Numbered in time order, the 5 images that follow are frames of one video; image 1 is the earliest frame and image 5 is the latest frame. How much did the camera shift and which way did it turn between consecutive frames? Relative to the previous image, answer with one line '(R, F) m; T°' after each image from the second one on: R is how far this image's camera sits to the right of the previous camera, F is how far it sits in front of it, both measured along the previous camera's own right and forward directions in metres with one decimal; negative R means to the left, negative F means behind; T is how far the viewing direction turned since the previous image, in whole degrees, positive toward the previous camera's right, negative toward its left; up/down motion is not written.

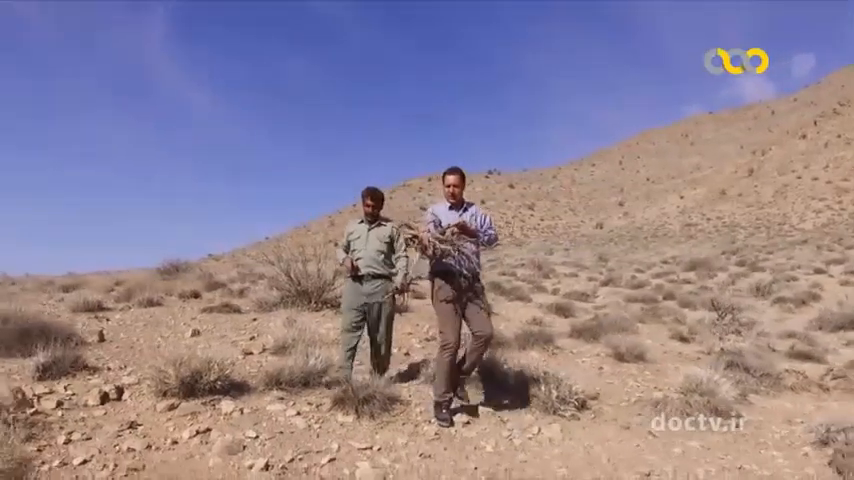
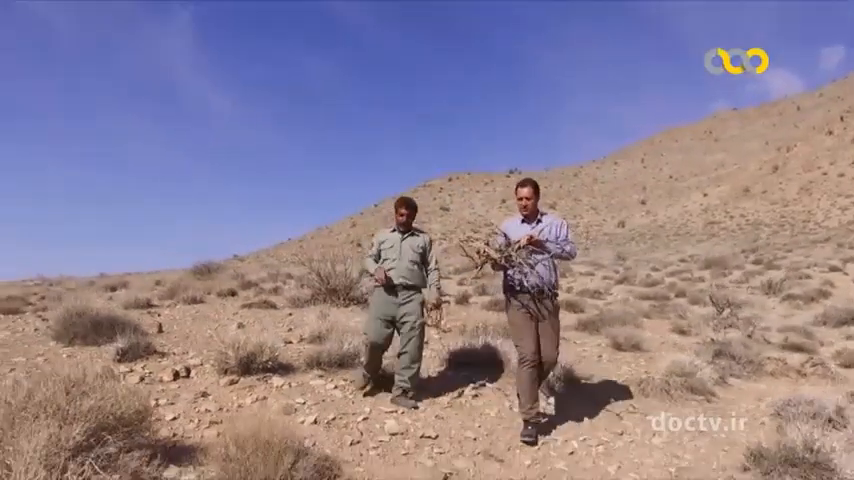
(+0.1, -1.0) m; -2°
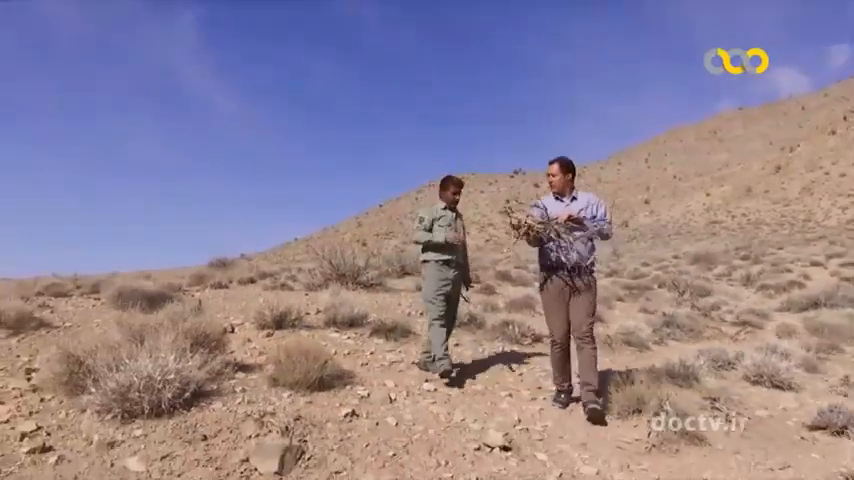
(+0.2, -1.8) m; 0°
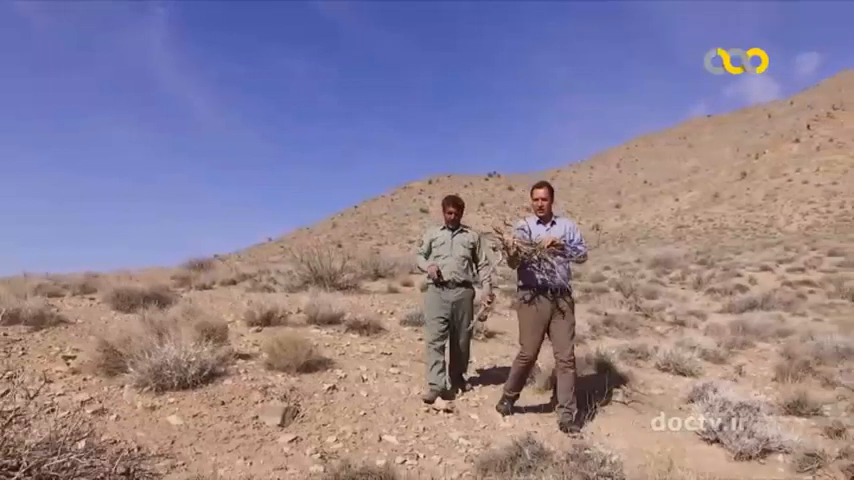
(+0.1, -1.4) m; +2°
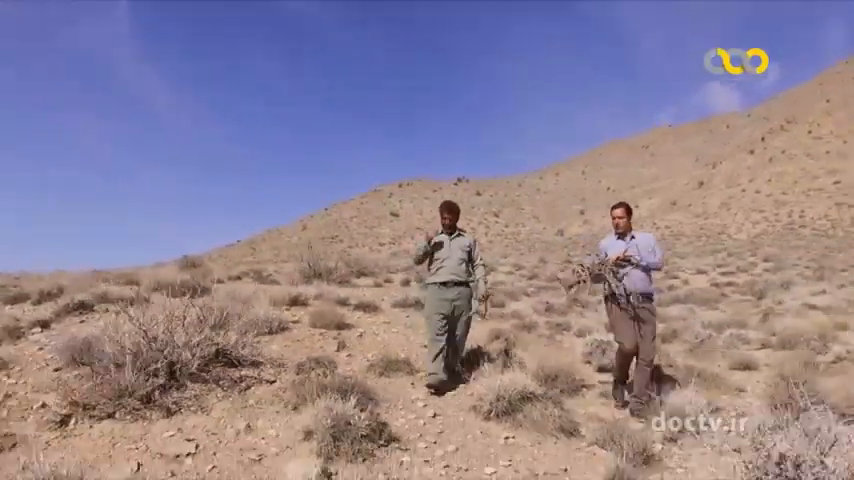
(-0.4, -3.6) m; +3°
